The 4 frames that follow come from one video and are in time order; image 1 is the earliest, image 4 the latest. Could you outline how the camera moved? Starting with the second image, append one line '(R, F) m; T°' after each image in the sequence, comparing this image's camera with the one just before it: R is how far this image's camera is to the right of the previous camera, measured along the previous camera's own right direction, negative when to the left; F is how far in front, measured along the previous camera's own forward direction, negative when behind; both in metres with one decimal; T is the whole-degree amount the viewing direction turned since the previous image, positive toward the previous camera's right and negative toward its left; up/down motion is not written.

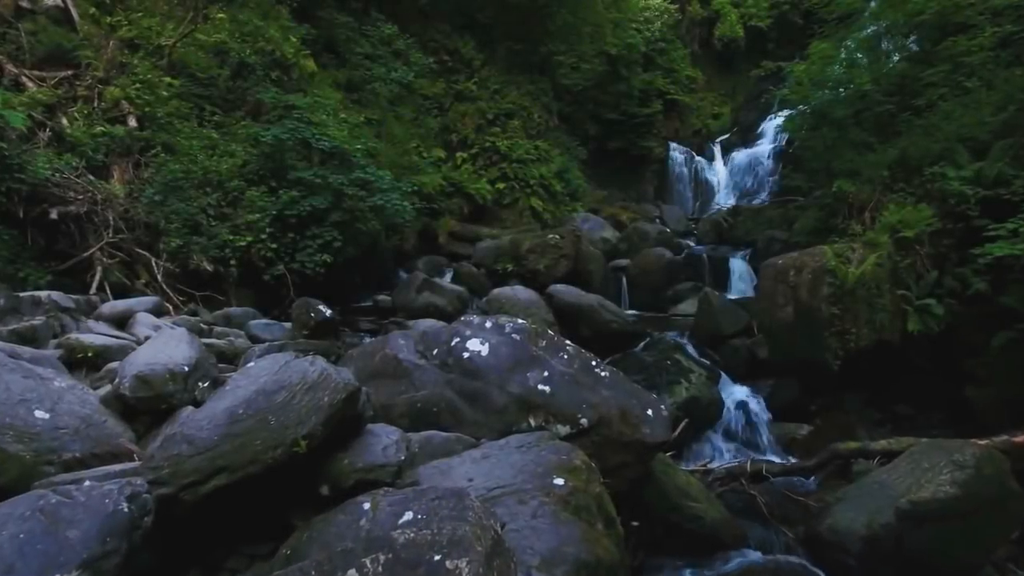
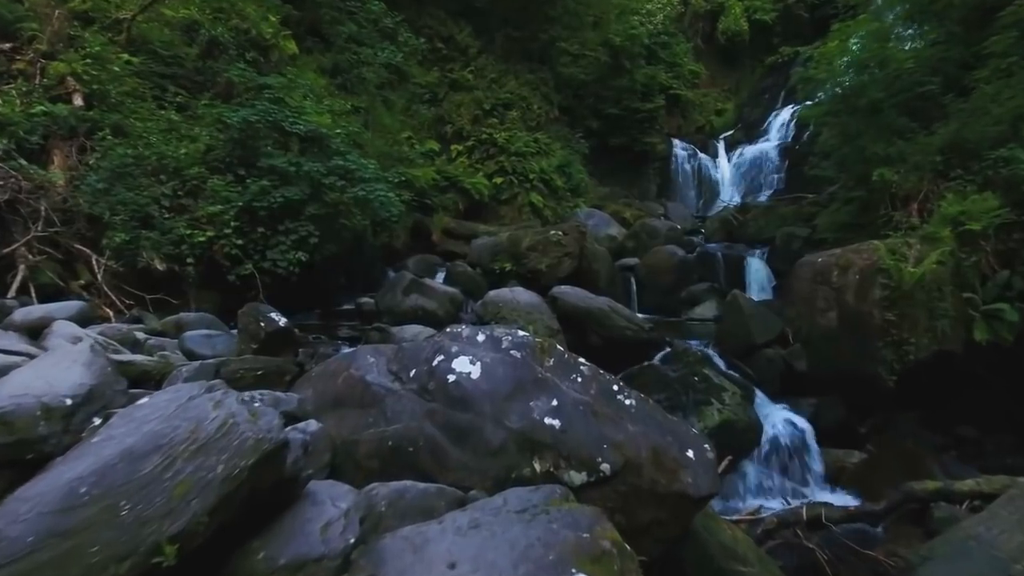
(0.0, +1.0) m; 0°
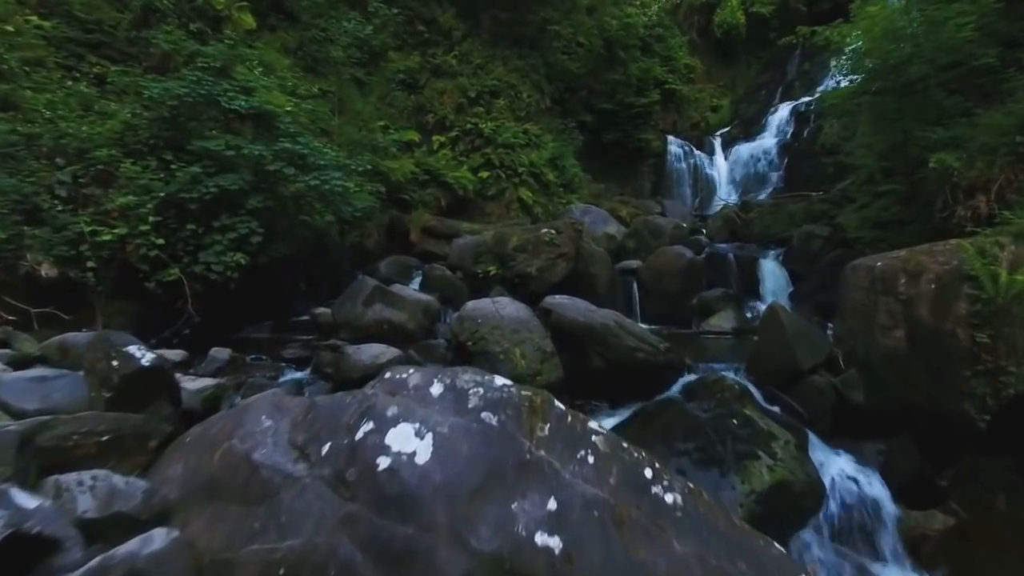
(+0.1, +1.3) m; +1°
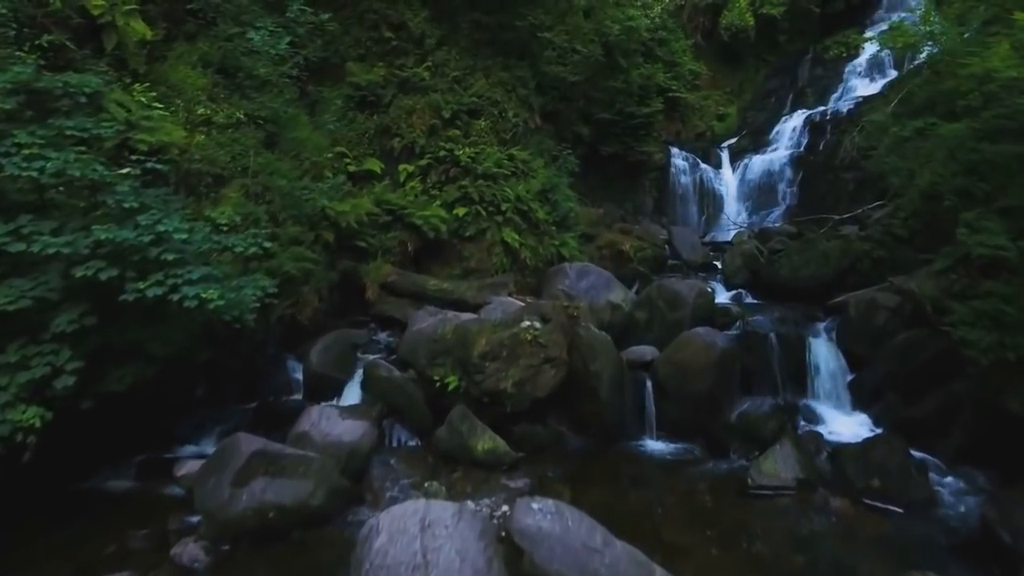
(+0.3, +2.3) m; 0°
